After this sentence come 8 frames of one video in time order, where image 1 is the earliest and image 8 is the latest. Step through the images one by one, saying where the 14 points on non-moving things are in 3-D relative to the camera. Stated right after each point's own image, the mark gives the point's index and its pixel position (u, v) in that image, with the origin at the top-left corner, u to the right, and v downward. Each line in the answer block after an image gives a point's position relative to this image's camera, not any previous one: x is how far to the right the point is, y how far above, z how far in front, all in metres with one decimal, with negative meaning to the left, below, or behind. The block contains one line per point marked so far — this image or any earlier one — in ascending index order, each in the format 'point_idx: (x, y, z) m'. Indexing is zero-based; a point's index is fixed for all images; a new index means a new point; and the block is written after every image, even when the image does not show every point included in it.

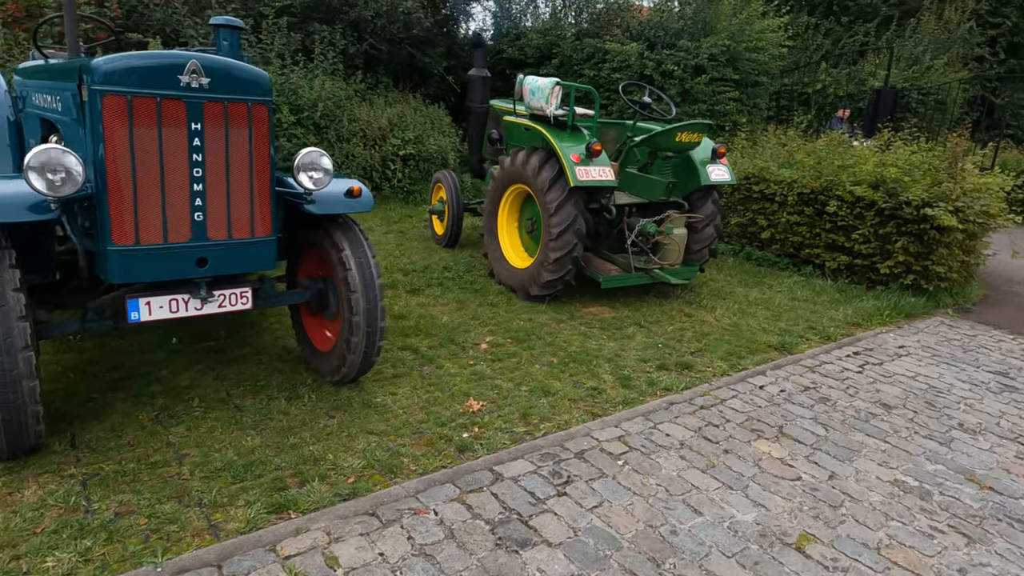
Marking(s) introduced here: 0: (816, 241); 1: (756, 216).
0: (+3.2, +0.5, +7.0) m
1: (+2.8, +0.8, +7.5) m
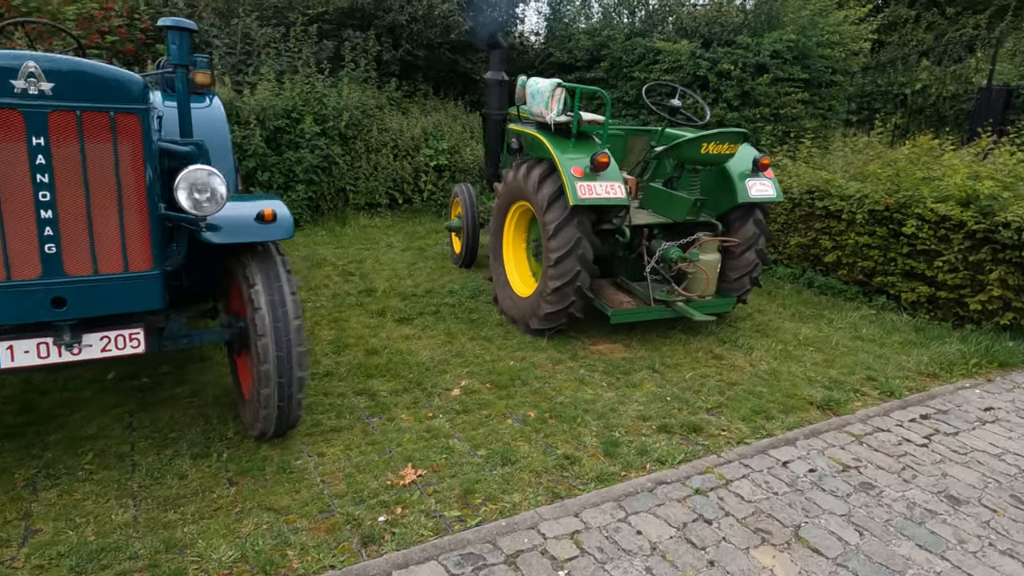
0: (+3.4, +0.2, +5.9) m
1: (+3.0, +0.5, +6.5) m
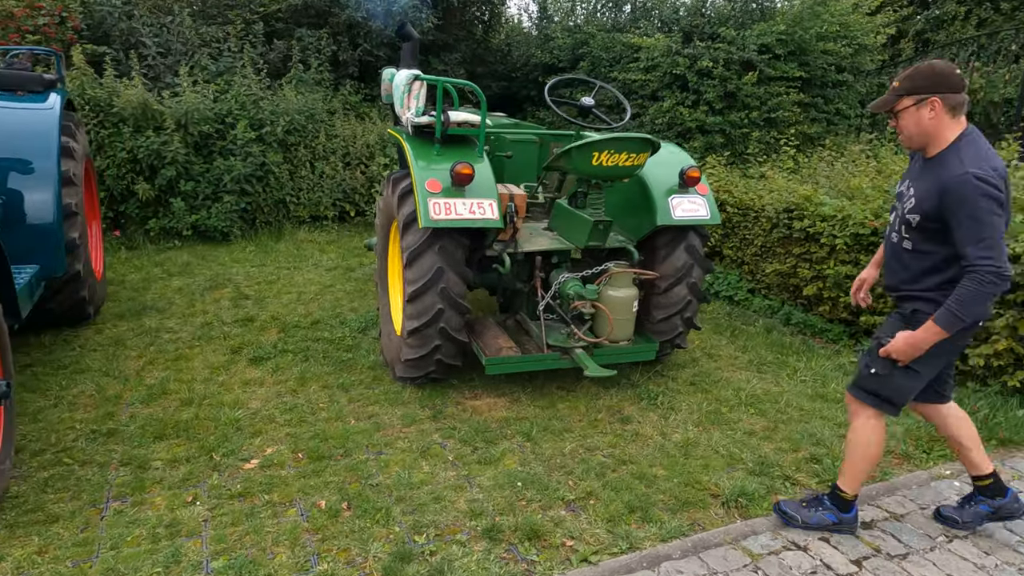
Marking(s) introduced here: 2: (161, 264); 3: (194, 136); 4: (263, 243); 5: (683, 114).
0: (+2.6, -0.1, +4.8) m
1: (+2.3, +0.2, +5.4) m
2: (-3.3, +0.2, +6.3) m
3: (-3.3, +1.6, +6.9) m
4: (-2.7, +0.5, +7.1) m
5: (+1.8, +1.8, +7.0) m
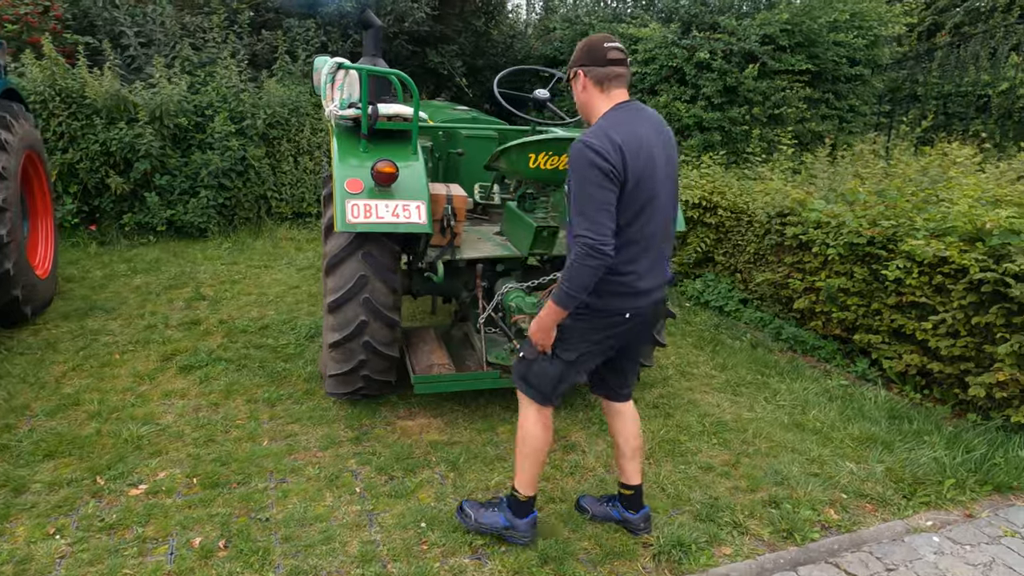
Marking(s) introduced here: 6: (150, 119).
0: (+2.3, -0.2, +4.3) m
1: (+2.1, +0.1, +4.9) m
2: (-3.5, +0.3, +6.1) m
3: (-3.4, +1.6, +6.7) m
4: (-2.8, +0.5, +6.9) m
5: (+1.7, +1.8, +6.5) m
6: (-3.6, +1.7, +6.6) m
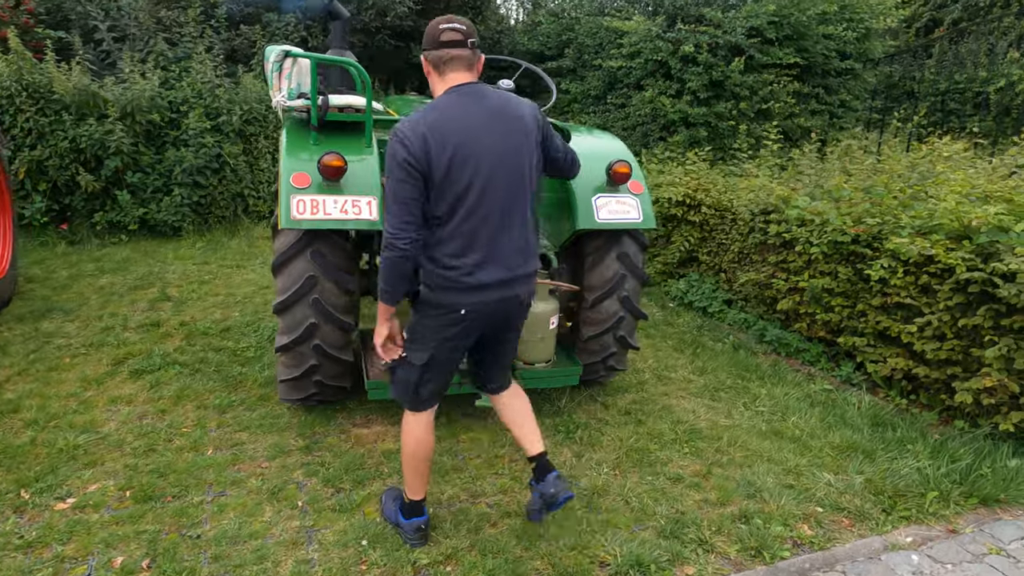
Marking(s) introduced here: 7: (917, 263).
0: (+2.1, -0.2, +4.1) m
1: (+1.9, +0.1, +4.8) m
2: (-3.7, +0.2, +5.9) m
3: (-3.6, +1.6, +6.5) m
4: (-3.0, +0.5, +6.7) m
5: (+1.5, +1.8, +6.3) m
6: (-3.8, +1.7, +6.4) m
7: (+2.2, +0.1, +3.7) m
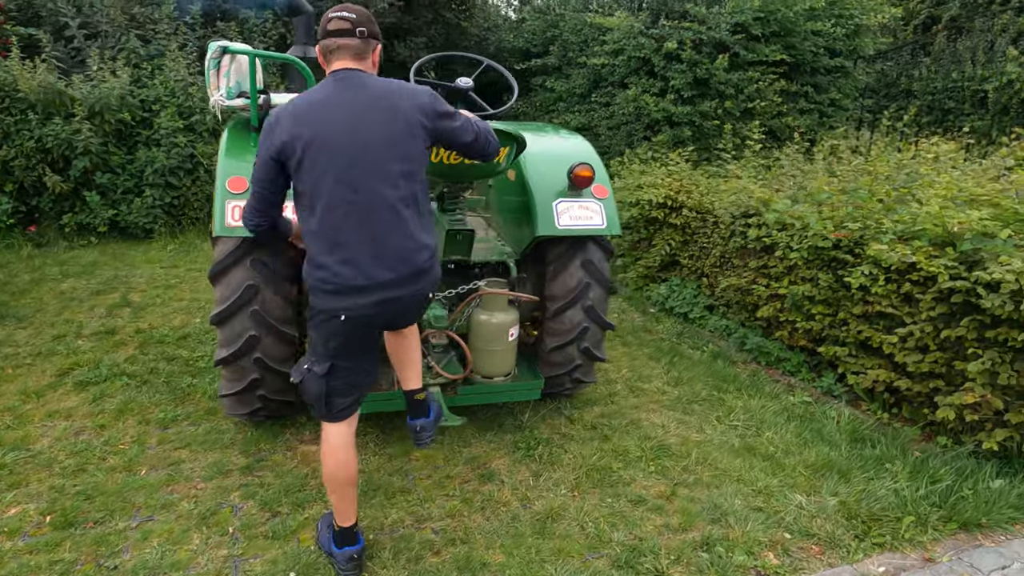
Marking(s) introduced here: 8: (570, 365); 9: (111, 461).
0: (+1.9, -0.3, +3.9) m
1: (+1.7, +0.1, +4.6) m
2: (-3.9, +0.2, +5.8) m
3: (-3.8, +1.6, +6.4) m
4: (-3.2, +0.5, +6.5) m
5: (+1.3, +1.7, +6.2) m
6: (-4.0, +1.6, +6.3) m
7: (+2.0, +0.1, +3.5) m
8: (+0.3, -0.4, +3.4) m
9: (-1.8, -0.8, +3.0) m
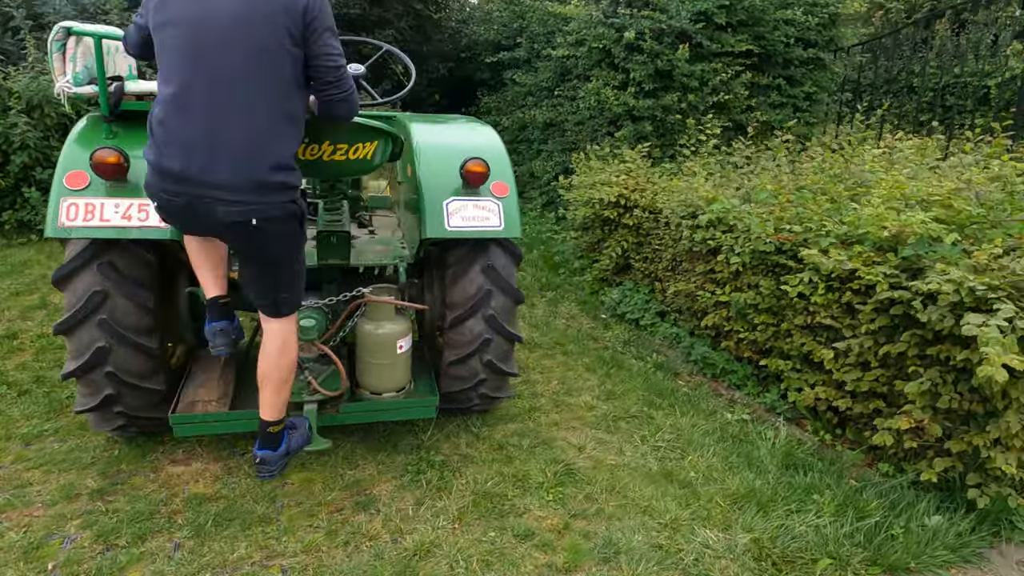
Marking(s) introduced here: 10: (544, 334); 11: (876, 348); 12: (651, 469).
0: (+1.5, -0.3, +3.6) m
1: (+1.2, 0.0, +4.2) m
2: (-4.3, +0.2, +5.6) m
3: (-4.2, +1.6, +6.1) m
4: (-3.6, +0.5, +6.3) m
5: (+0.8, +1.7, +5.8) m
6: (-4.4, +1.6, +6.0) m
7: (+1.6, 0.0, +3.2) m
8: (-0.2, -0.4, +3.1) m
9: (-2.3, -0.8, +2.7) m
10: (+0.2, -0.3, +4.7) m
11: (+1.7, -0.3, +3.0) m
12: (+0.6, -0.8, +3.1) m
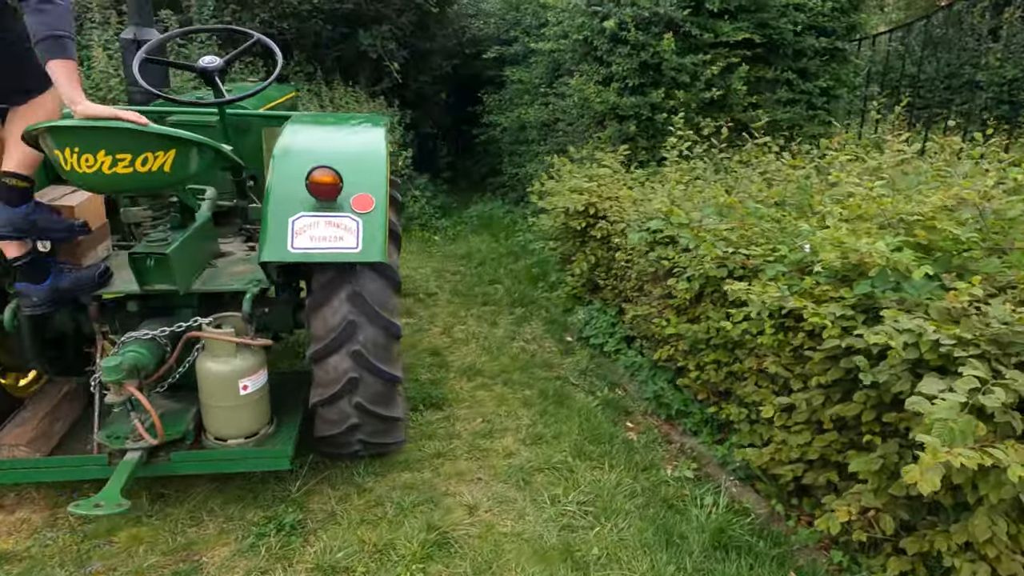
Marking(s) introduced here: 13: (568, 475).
0: (+1.0, -0.5, +3.0) m
1: (+0.8, -0.1, +3.7) m
2: (-4.6, +0.2, +5.5) m
3: (-4.4, +1.5, +6.0) m
4: (-3.8, +0.4, +6.1) m
5: (+0.6, +1.5, +5.3) m
6: (-4.6, +1.6, +5.9) m
7: (+1.1, -0.1, +2.6) m
8: (-0.7, -0.6, +2.7) m
9: (-2.8, -0.9, +2.4) m
10: (-0.1, -0.5, +4.2) m
11: (+1.1, -0.4, +2.4) m
12: (+0.1, -1.0, +2.5) m
13: (+0.2, -0.8, +3.0) m
